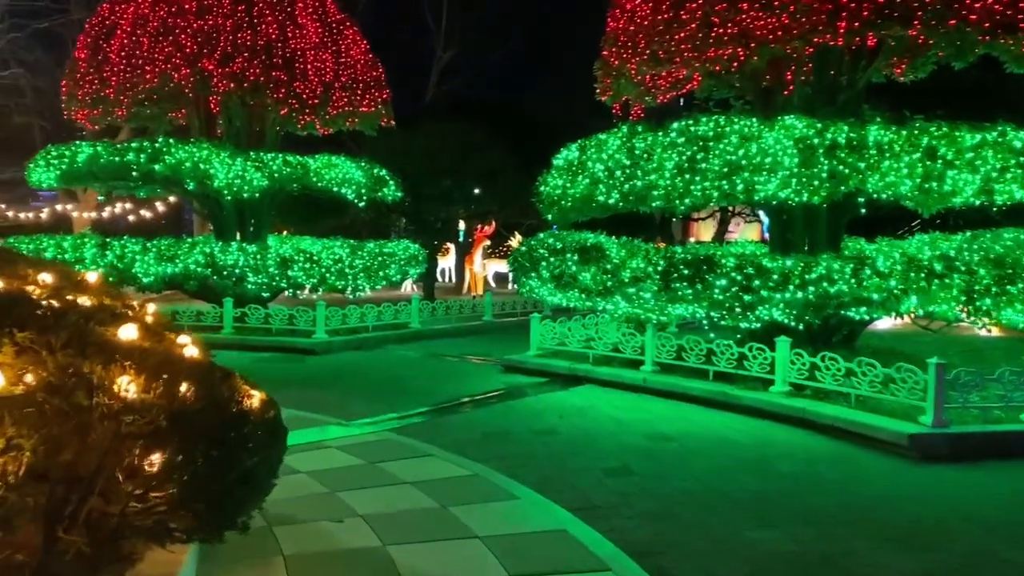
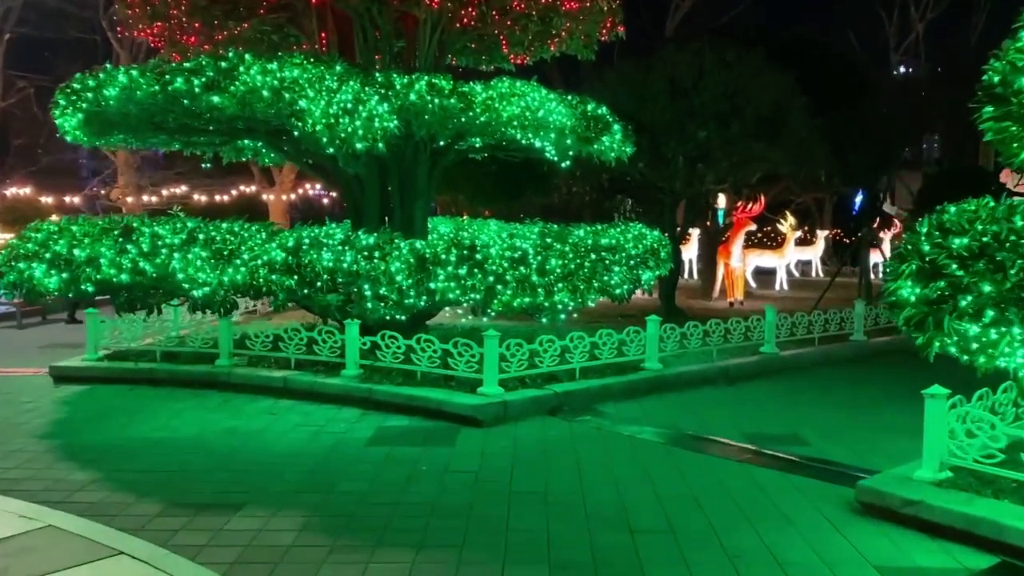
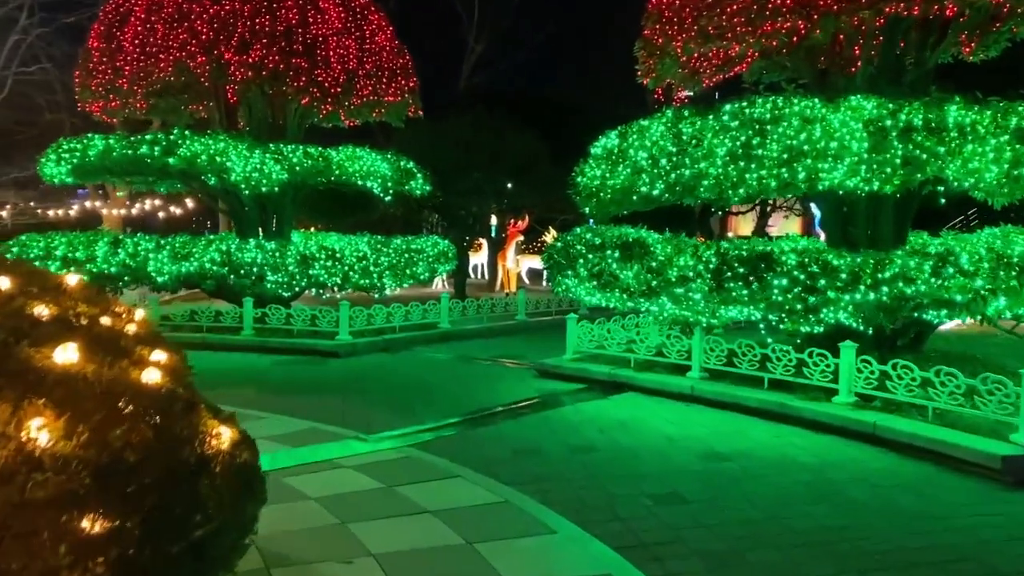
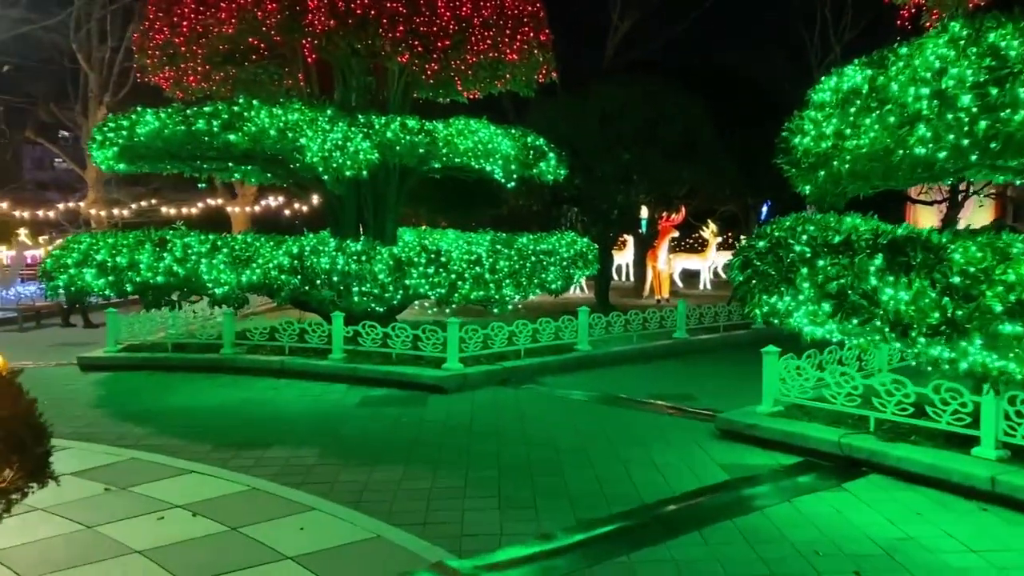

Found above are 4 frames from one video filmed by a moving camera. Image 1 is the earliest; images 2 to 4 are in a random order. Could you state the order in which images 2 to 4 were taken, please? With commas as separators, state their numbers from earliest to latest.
3, 4, 2
